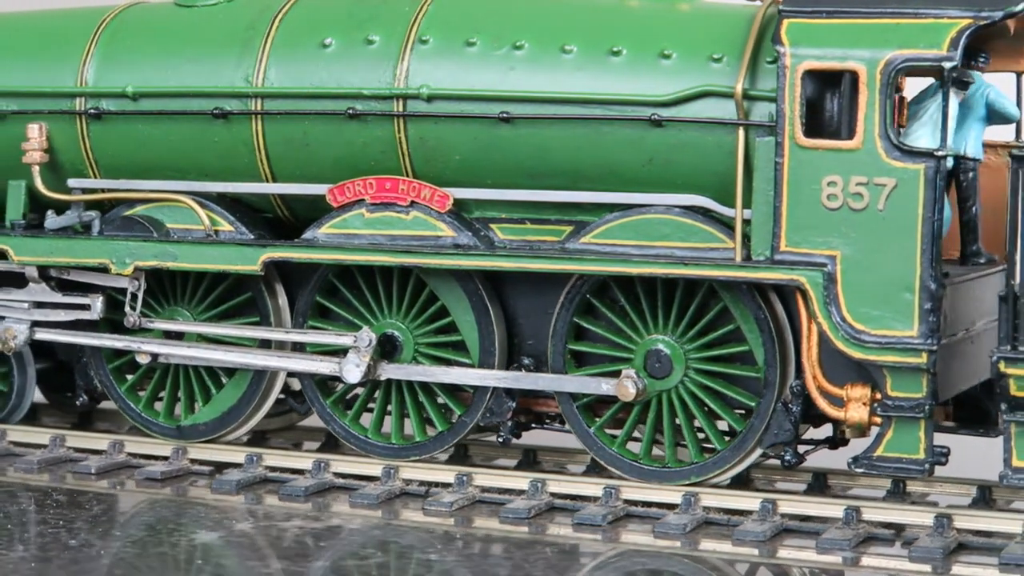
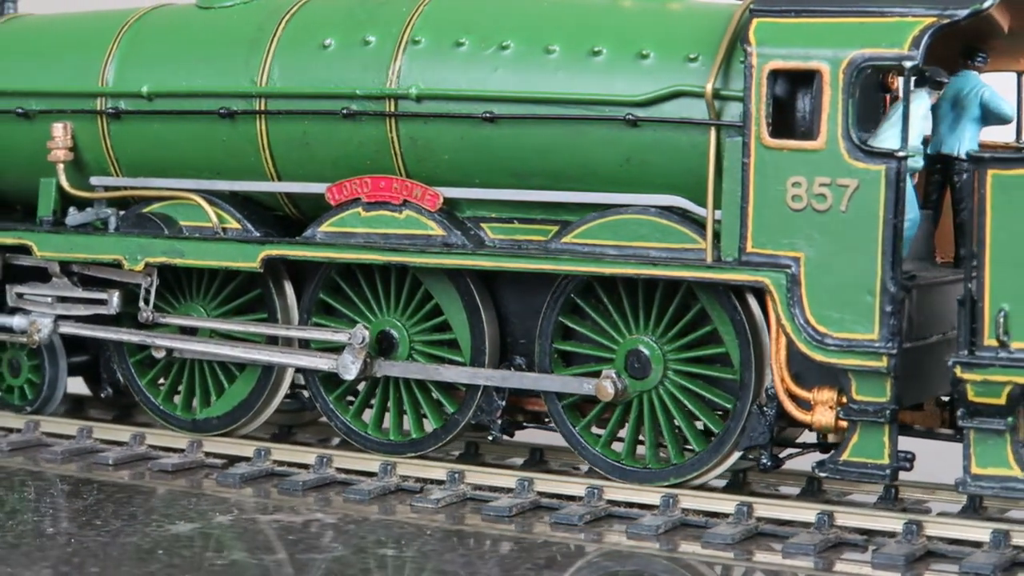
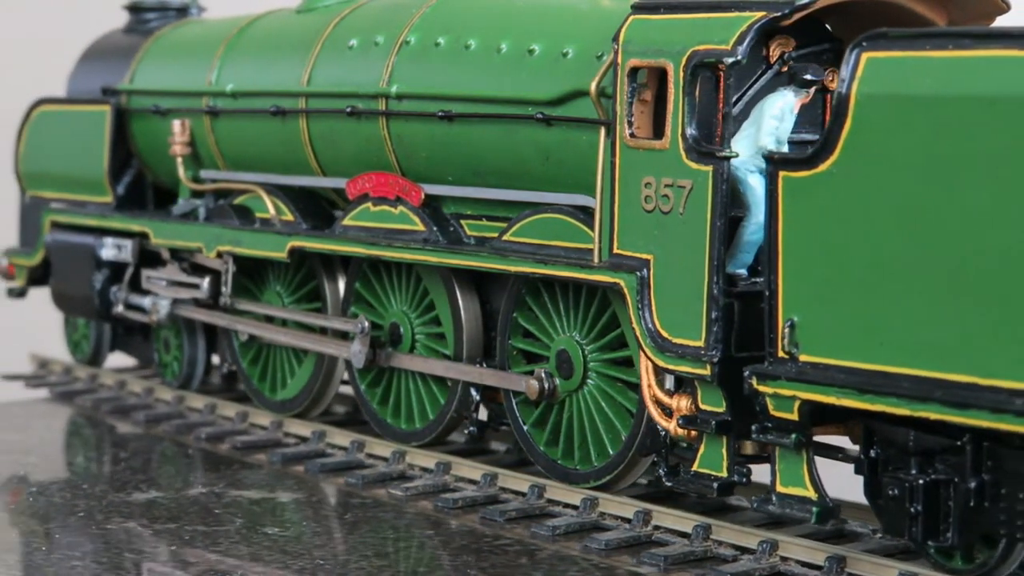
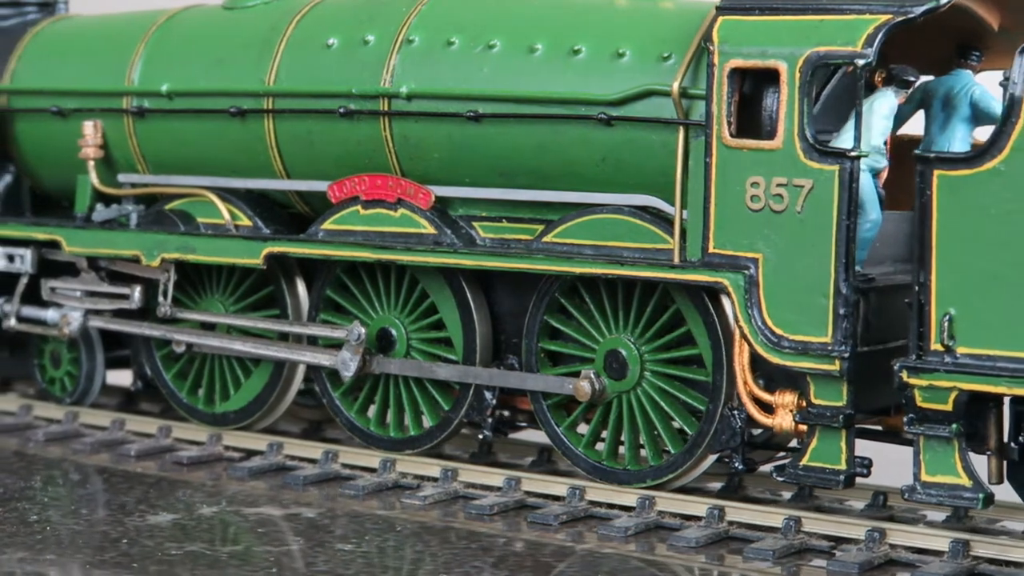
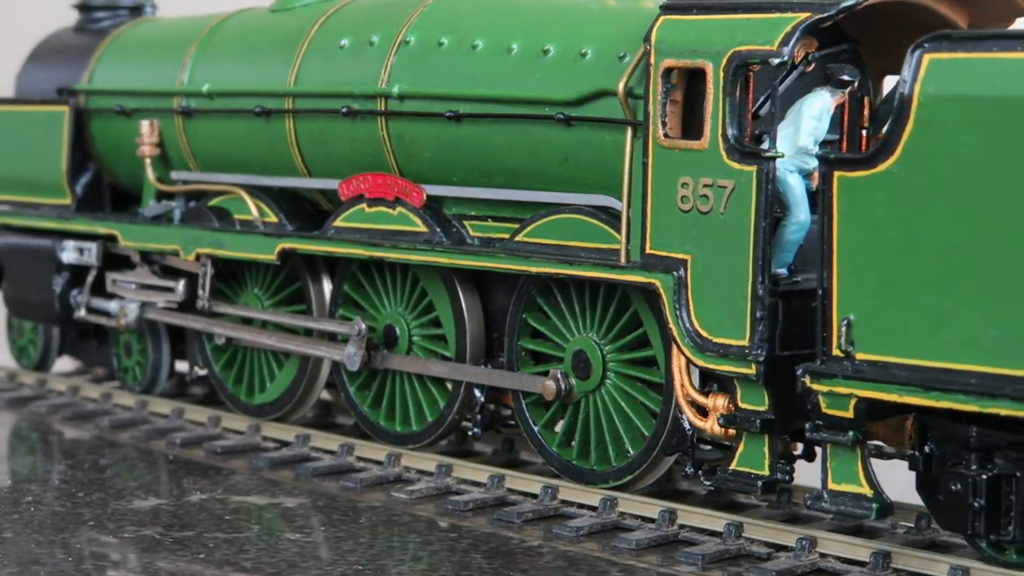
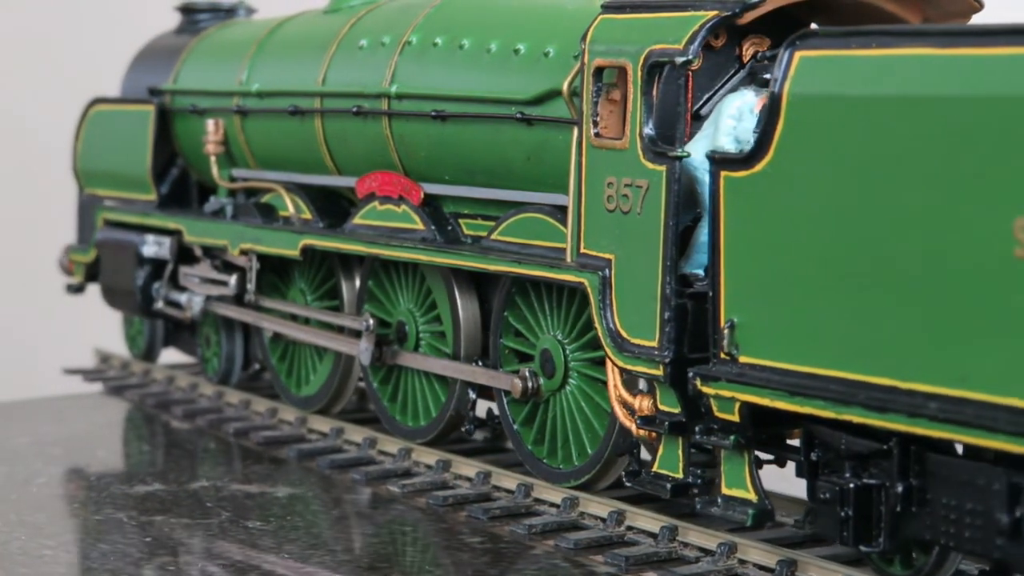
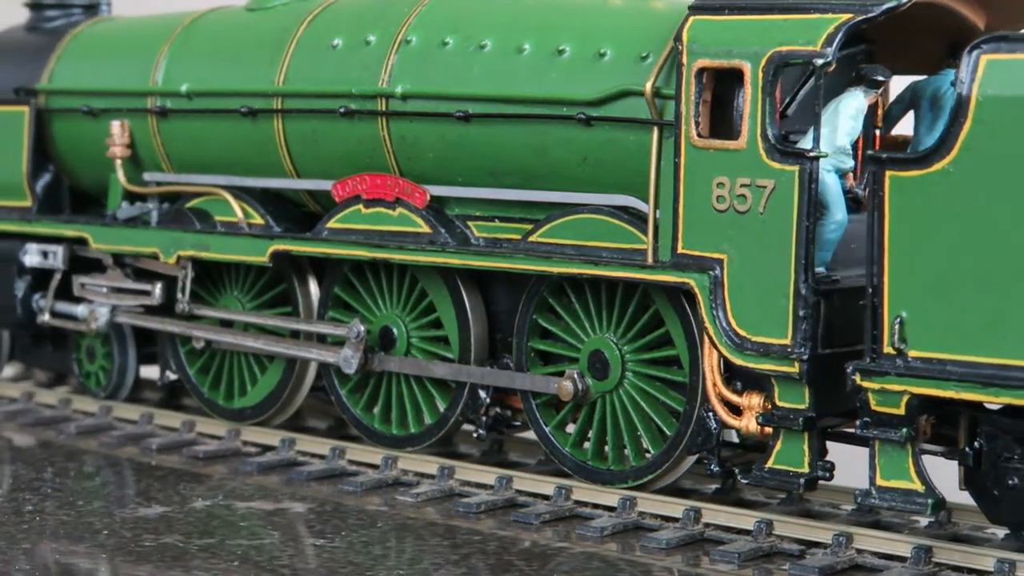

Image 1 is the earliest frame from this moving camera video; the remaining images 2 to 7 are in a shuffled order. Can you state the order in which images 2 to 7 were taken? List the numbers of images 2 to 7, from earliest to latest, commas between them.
2, 4, 7, 5, 3, 6
